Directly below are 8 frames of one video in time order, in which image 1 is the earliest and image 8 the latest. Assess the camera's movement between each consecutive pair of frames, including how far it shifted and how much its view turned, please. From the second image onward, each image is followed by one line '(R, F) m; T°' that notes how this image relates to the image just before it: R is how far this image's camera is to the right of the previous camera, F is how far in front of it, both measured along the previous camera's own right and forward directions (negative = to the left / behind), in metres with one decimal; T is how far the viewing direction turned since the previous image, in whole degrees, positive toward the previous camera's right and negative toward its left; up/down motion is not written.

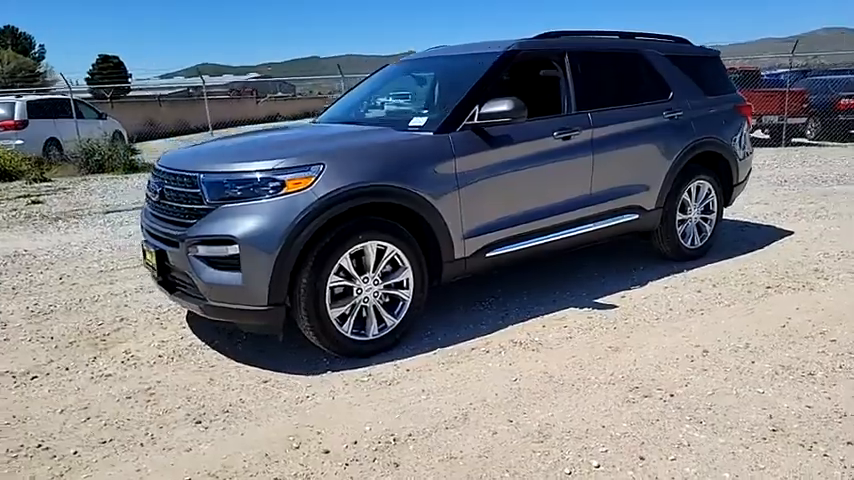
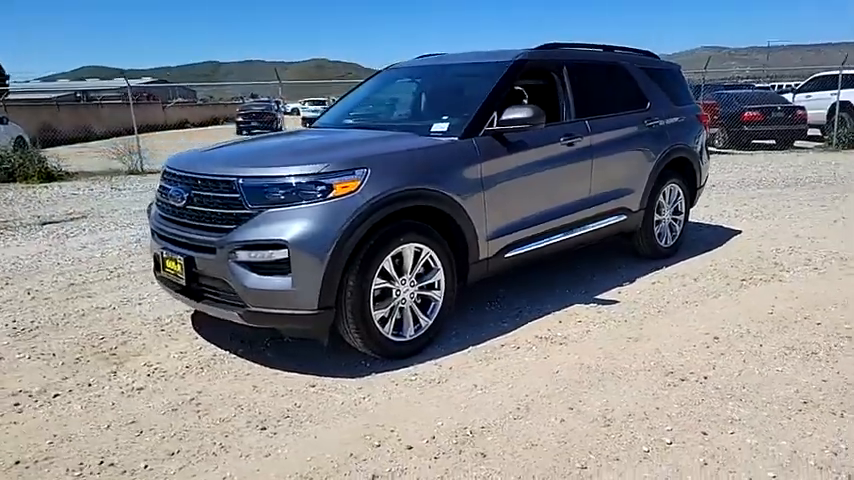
(-0.7, -0.1) m; +8°
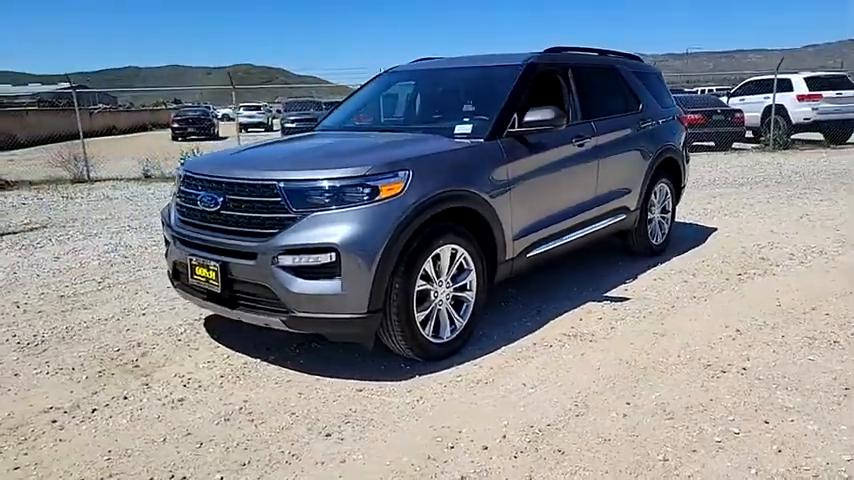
(-0.6, 0.0) m; +5°
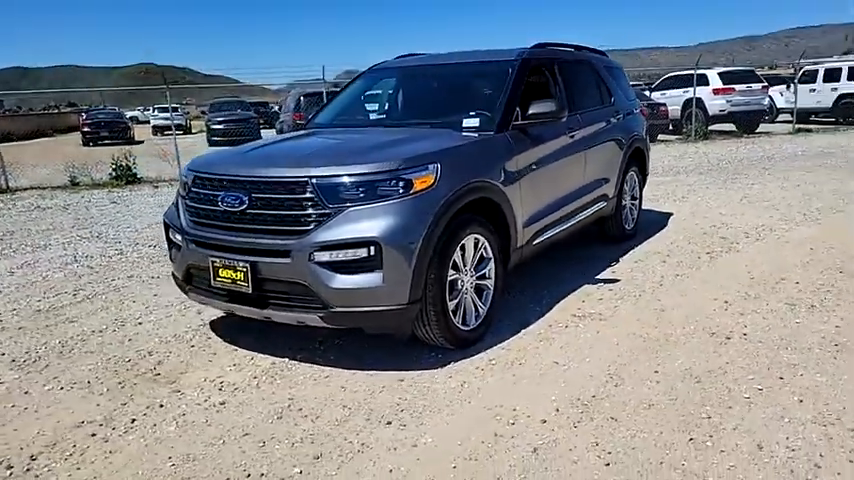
(-0.6, -0.1) m; +7°
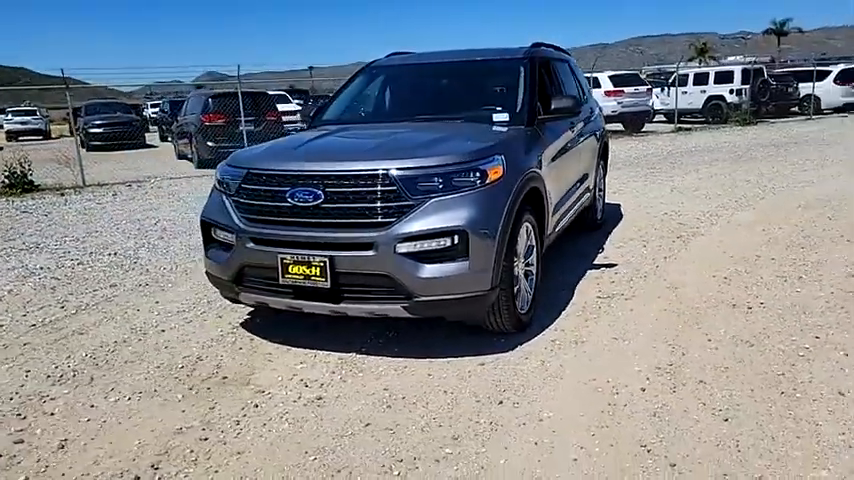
(-1.1, 0.0) m; +10°
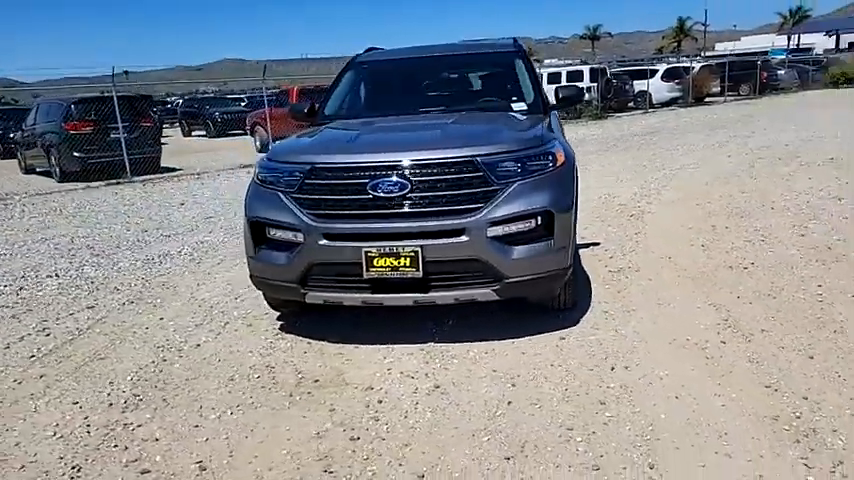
(-1.3, +0.1) m; +13°
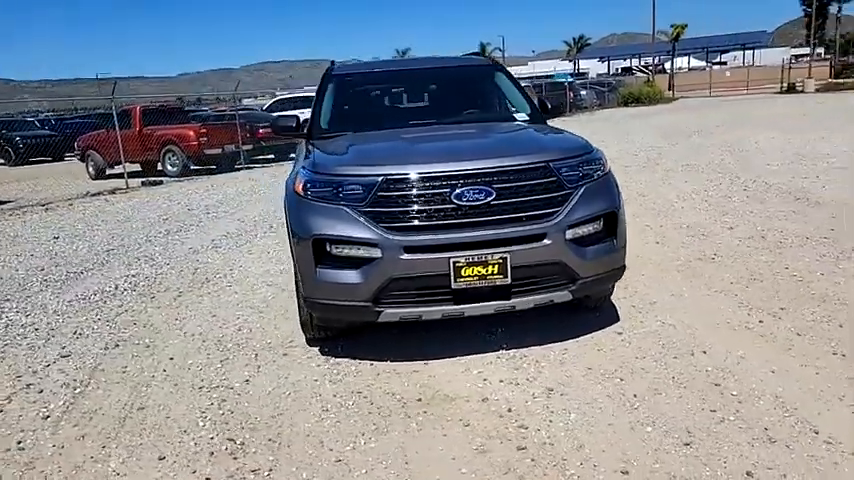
(-1.5, +0.2) m; +15°
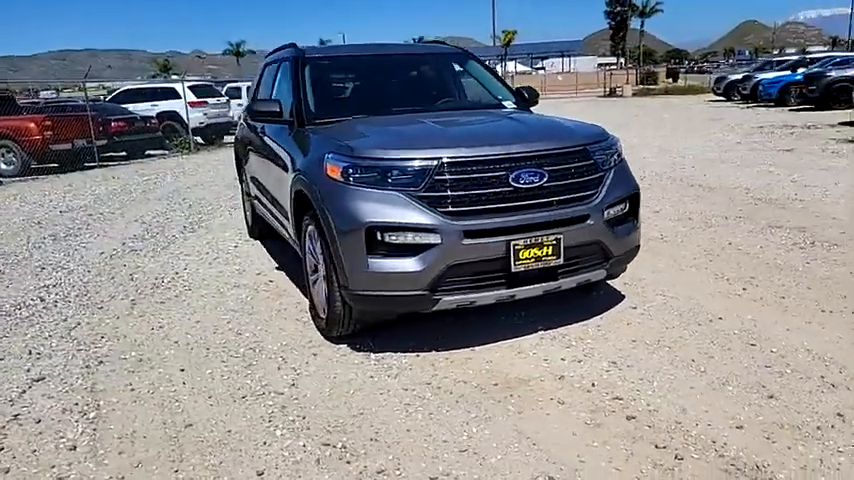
(-1.2, +0.2) m; +14°
